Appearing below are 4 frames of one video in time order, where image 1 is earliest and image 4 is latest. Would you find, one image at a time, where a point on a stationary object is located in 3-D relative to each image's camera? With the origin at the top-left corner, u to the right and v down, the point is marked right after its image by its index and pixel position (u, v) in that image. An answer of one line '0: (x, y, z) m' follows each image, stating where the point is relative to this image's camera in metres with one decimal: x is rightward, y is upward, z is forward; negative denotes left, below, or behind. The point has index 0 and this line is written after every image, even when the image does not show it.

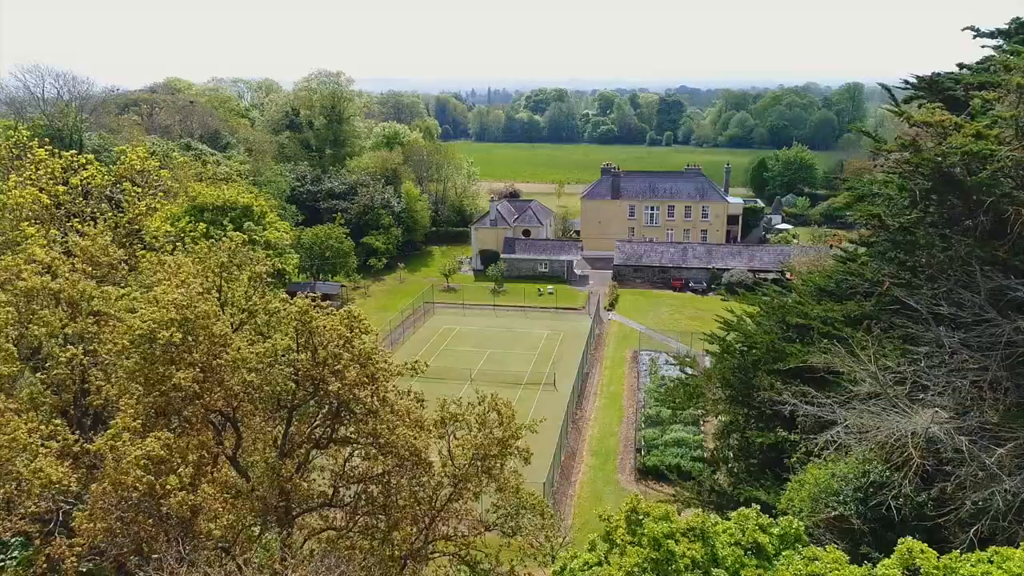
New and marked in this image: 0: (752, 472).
0: (+6.0, -4.6, +16.2) m
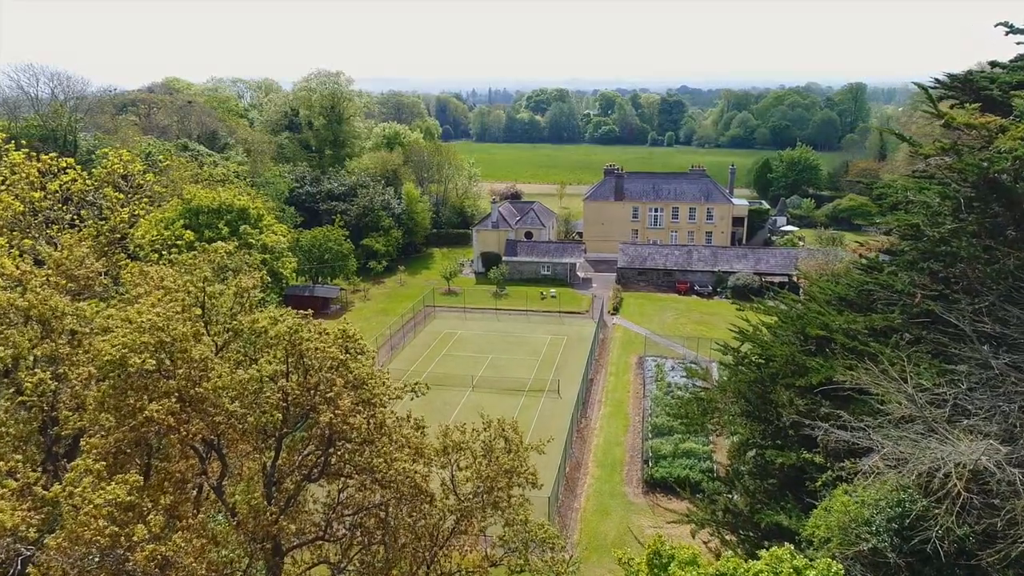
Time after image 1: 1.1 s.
0: (+6.1, -4.9, +15.4) m
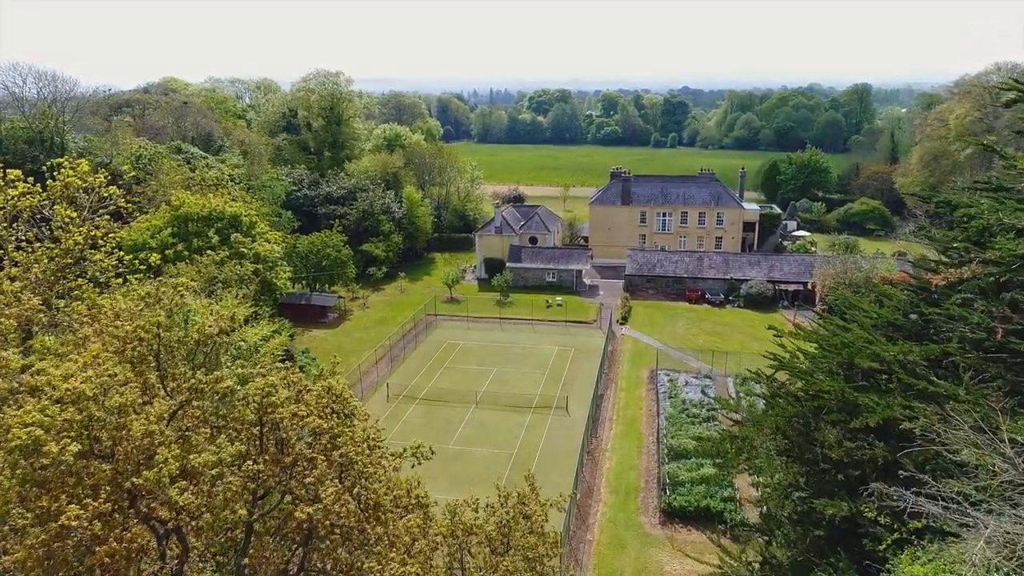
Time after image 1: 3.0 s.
0: (+6.4, -5.4, +13.6) m
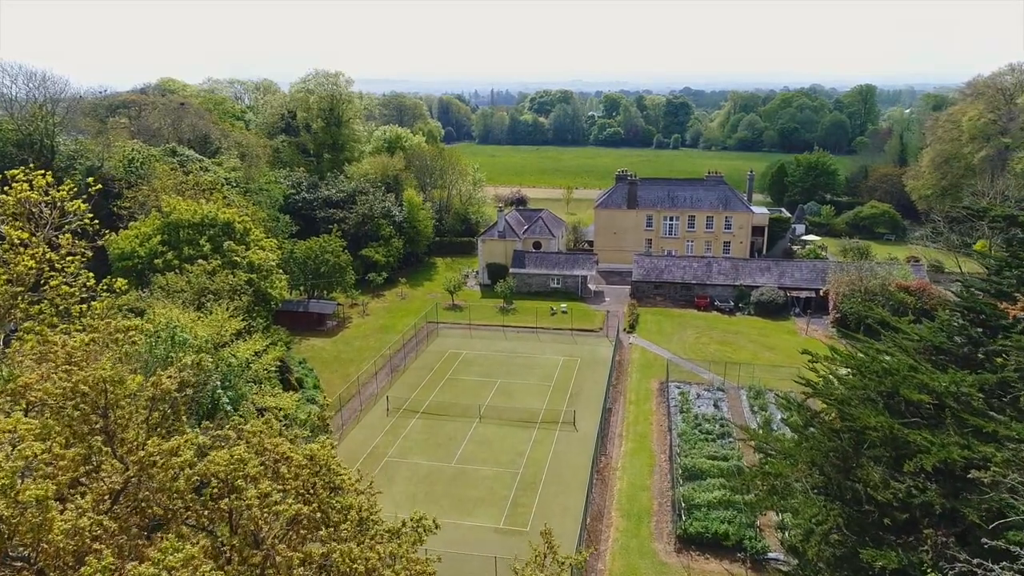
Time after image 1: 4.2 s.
0: (+6.6, -5.9, +12.2) m
